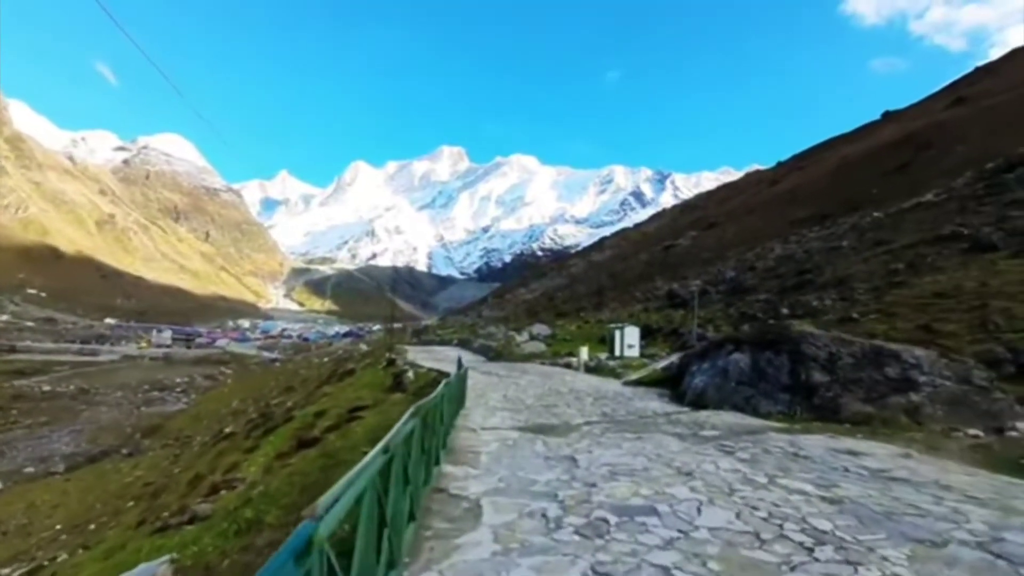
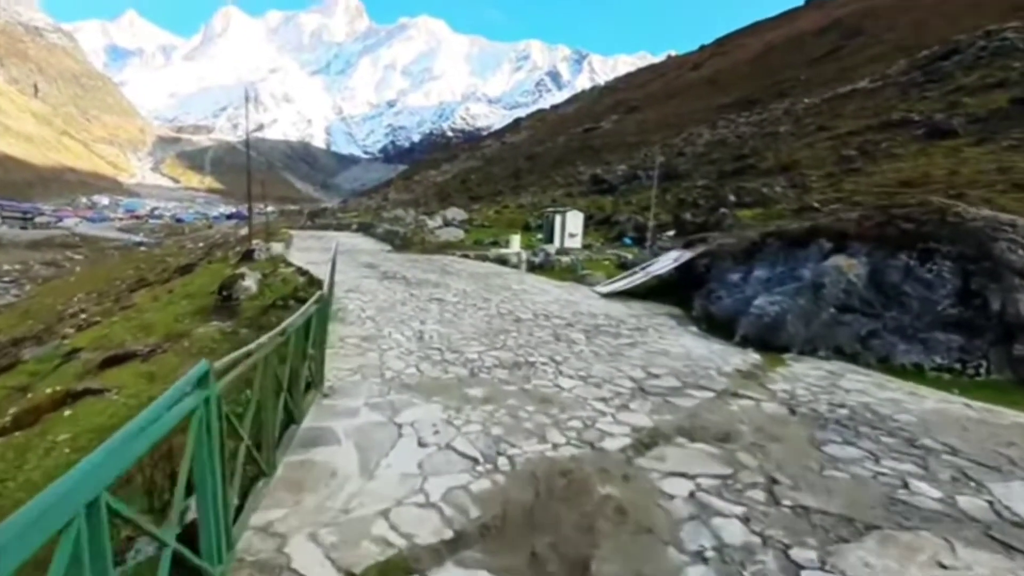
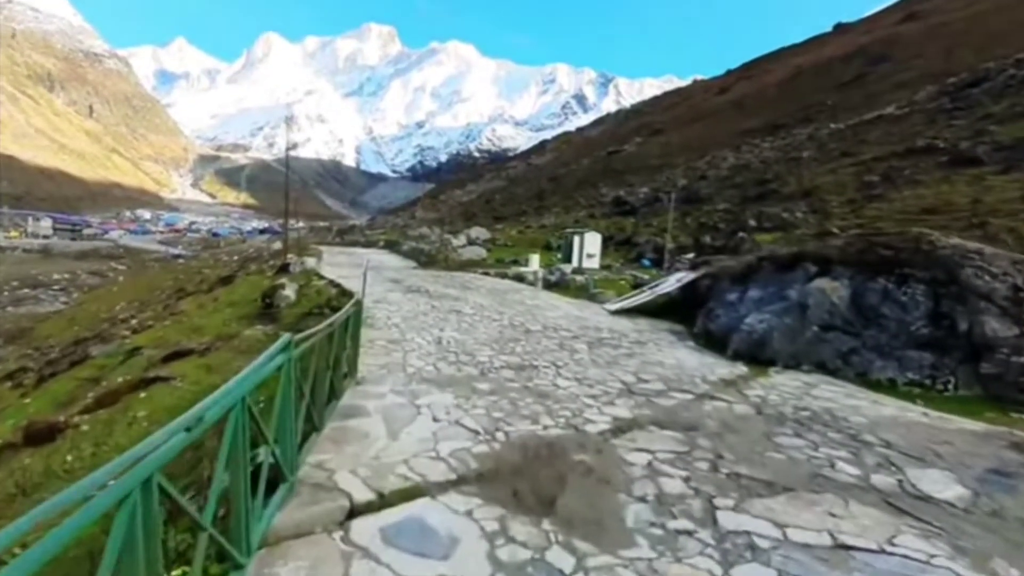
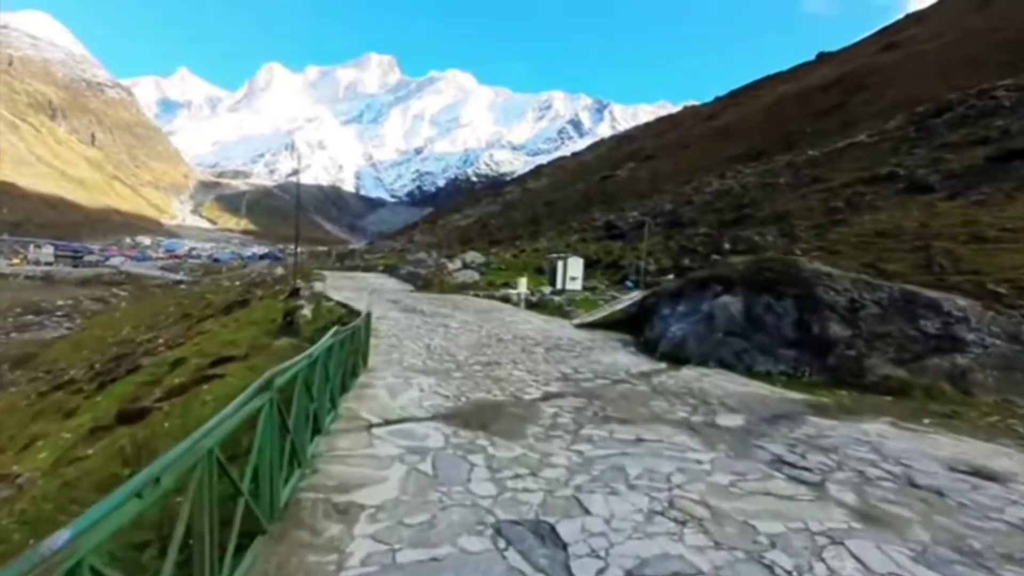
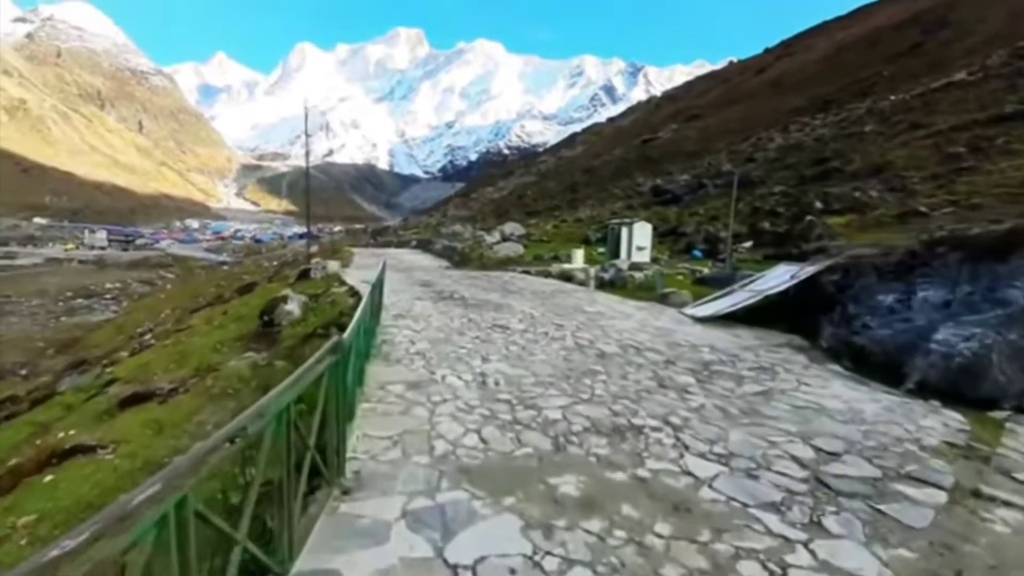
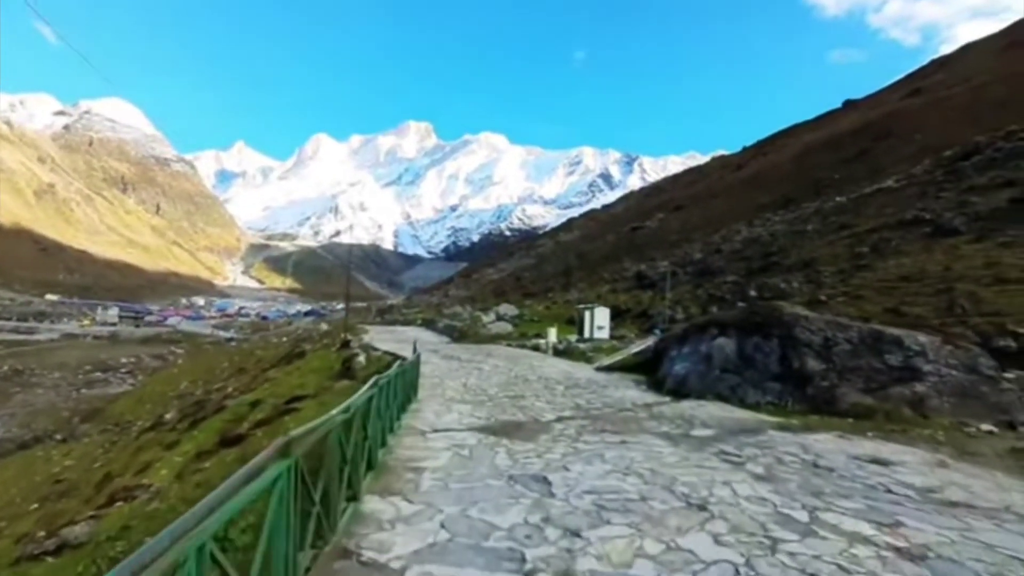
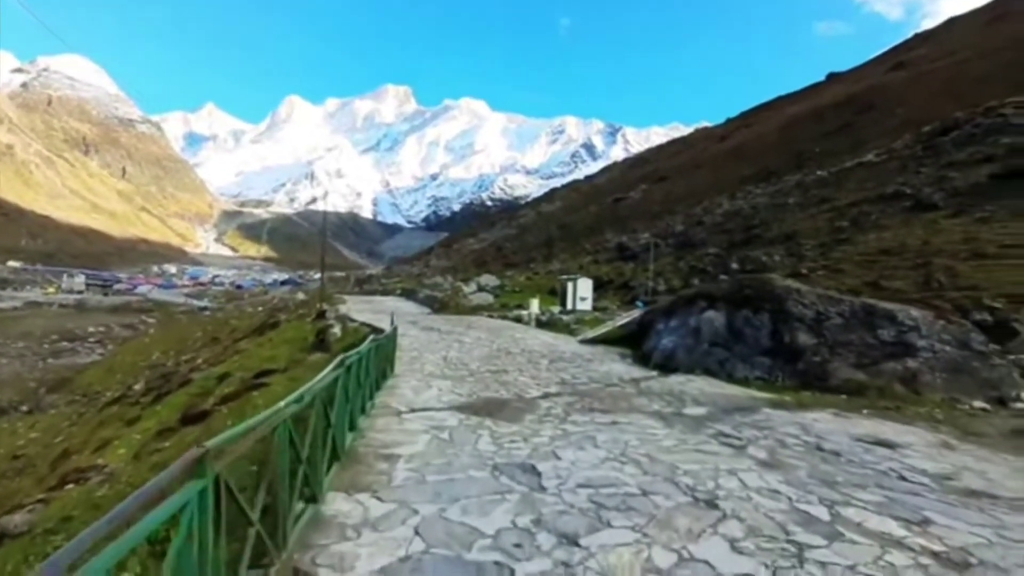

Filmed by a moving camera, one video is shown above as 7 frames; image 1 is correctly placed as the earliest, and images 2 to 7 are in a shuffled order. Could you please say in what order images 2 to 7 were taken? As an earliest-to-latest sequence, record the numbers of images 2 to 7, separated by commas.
6, 7, 4, 3, 2, 5
